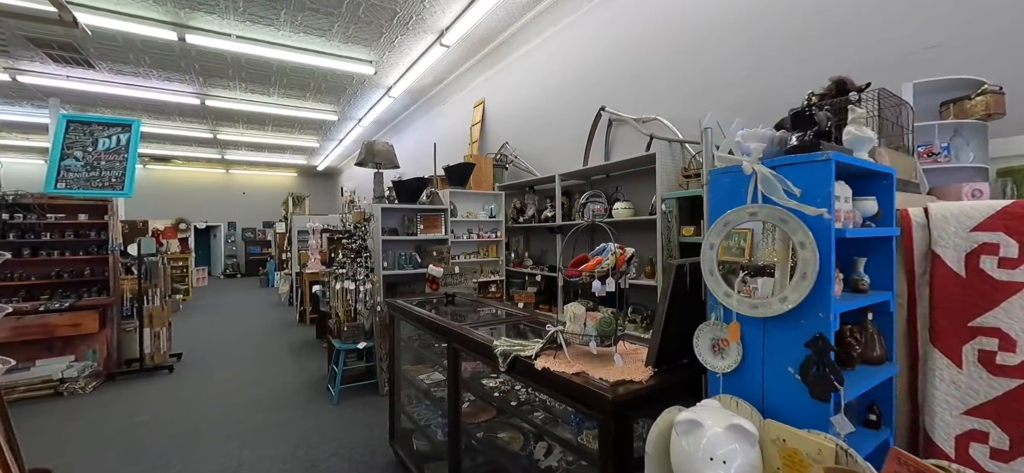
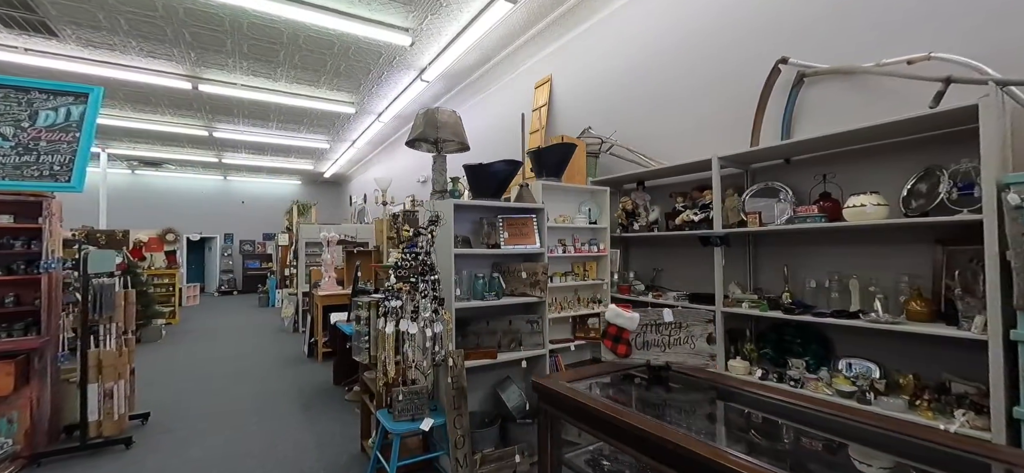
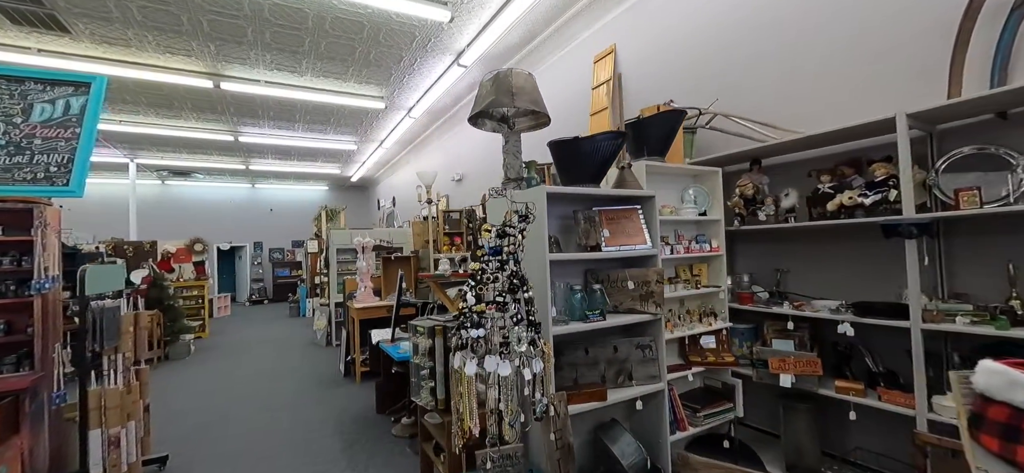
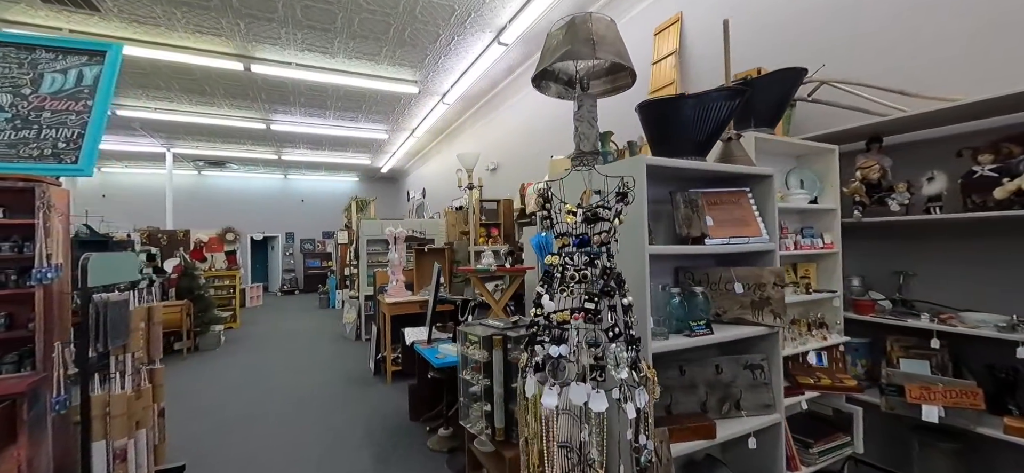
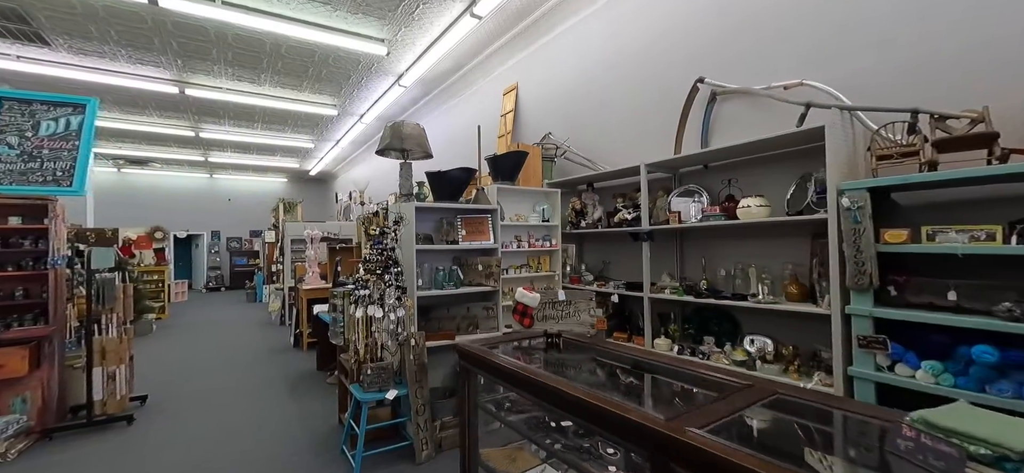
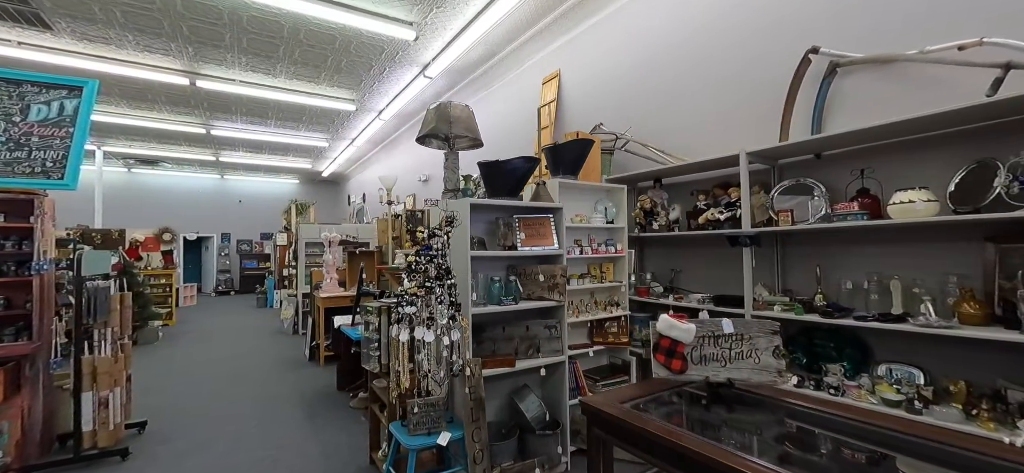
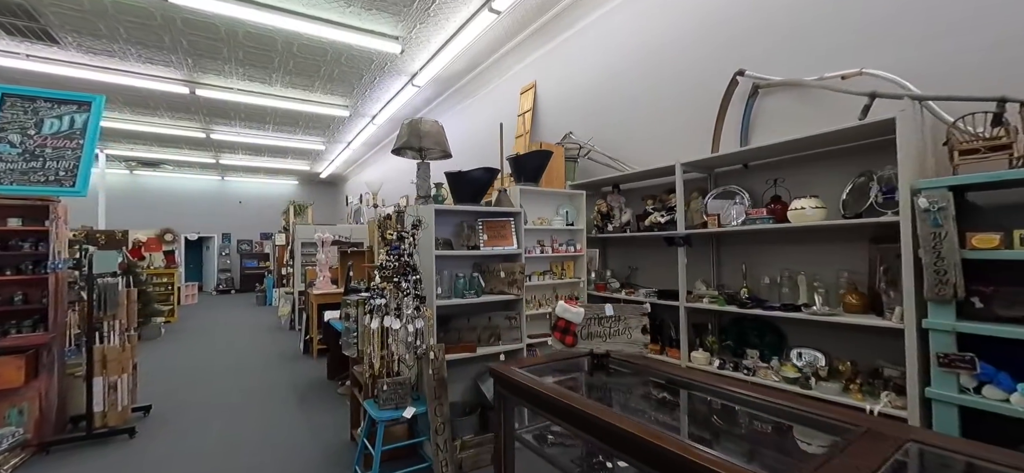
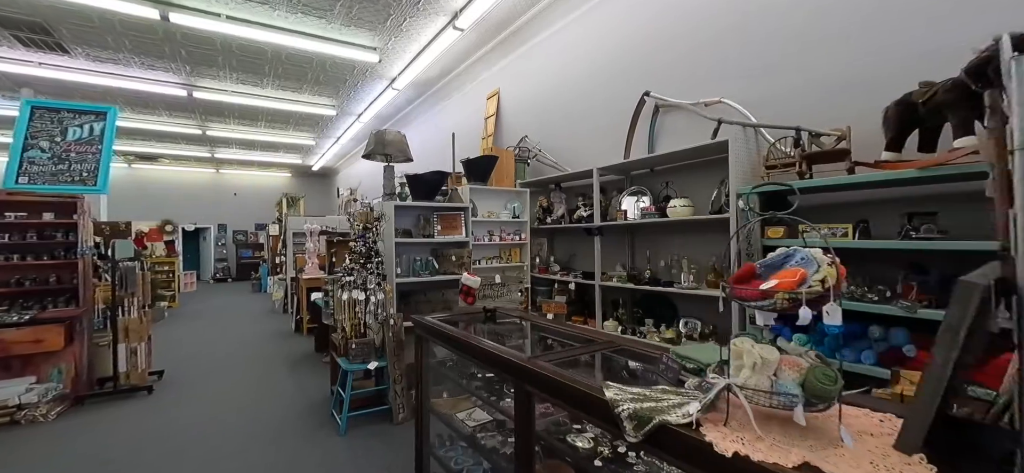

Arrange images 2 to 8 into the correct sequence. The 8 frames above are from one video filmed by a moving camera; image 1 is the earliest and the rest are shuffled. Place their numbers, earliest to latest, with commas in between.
8, 5, 7, 2, 6, 3, 4
